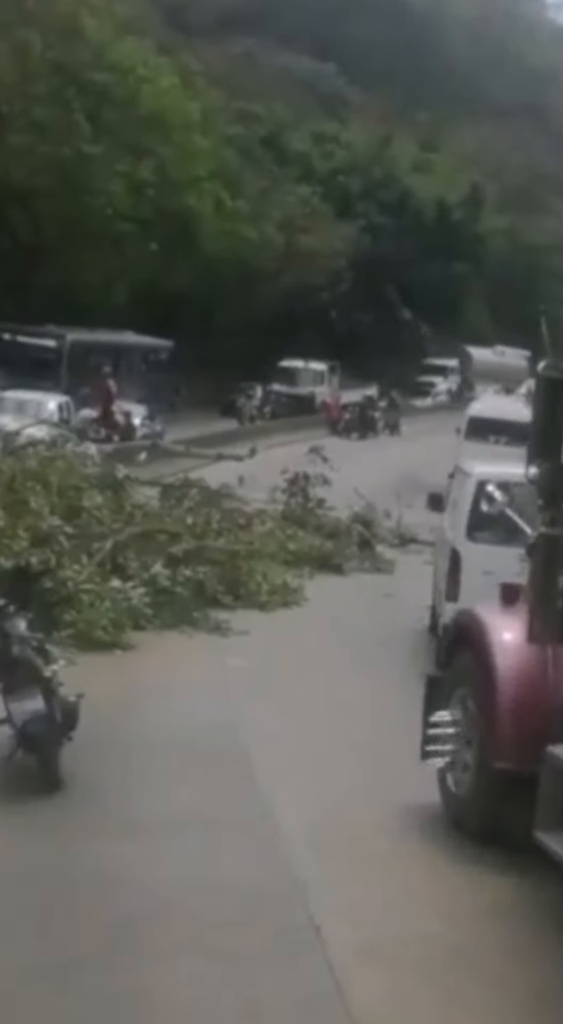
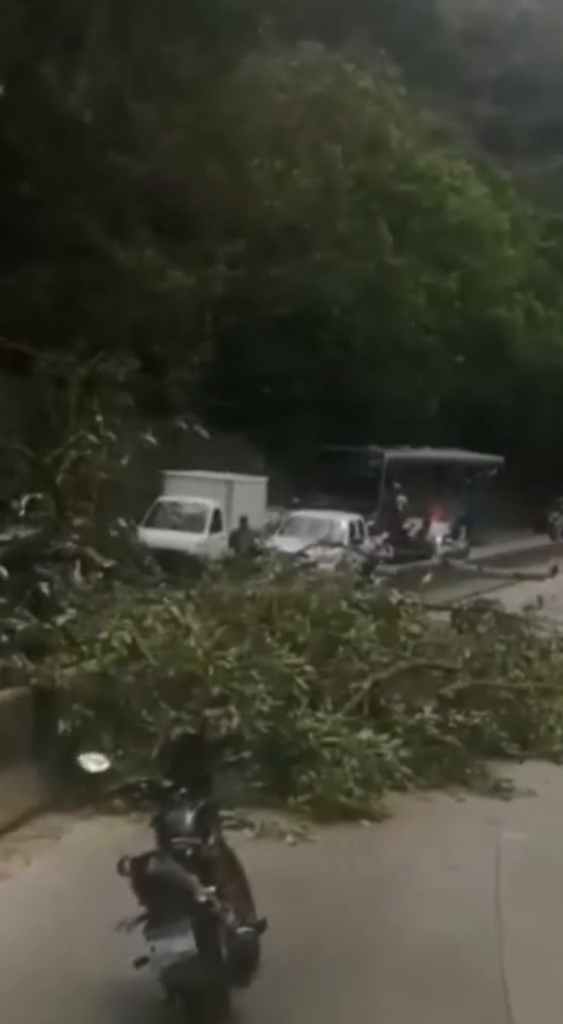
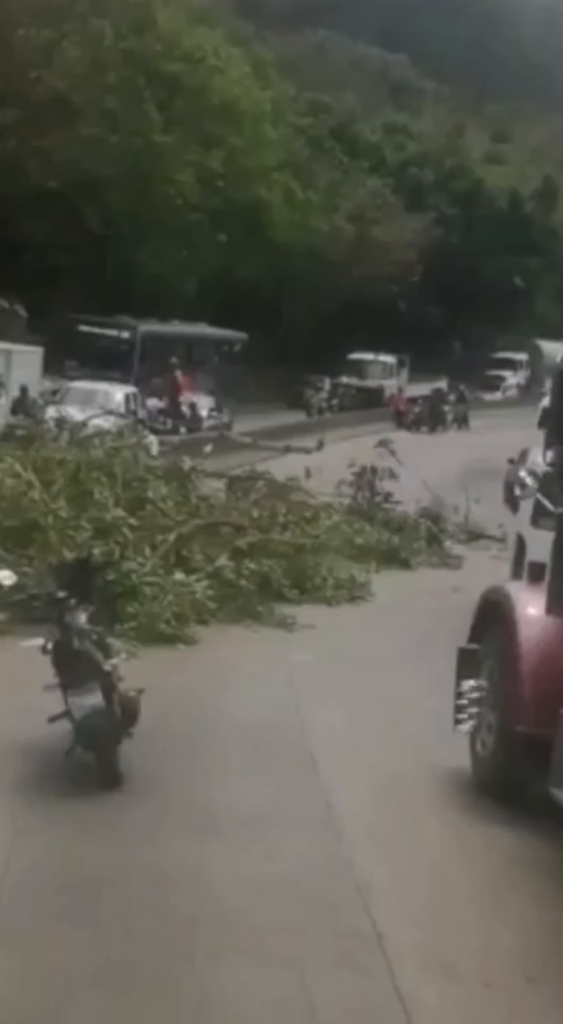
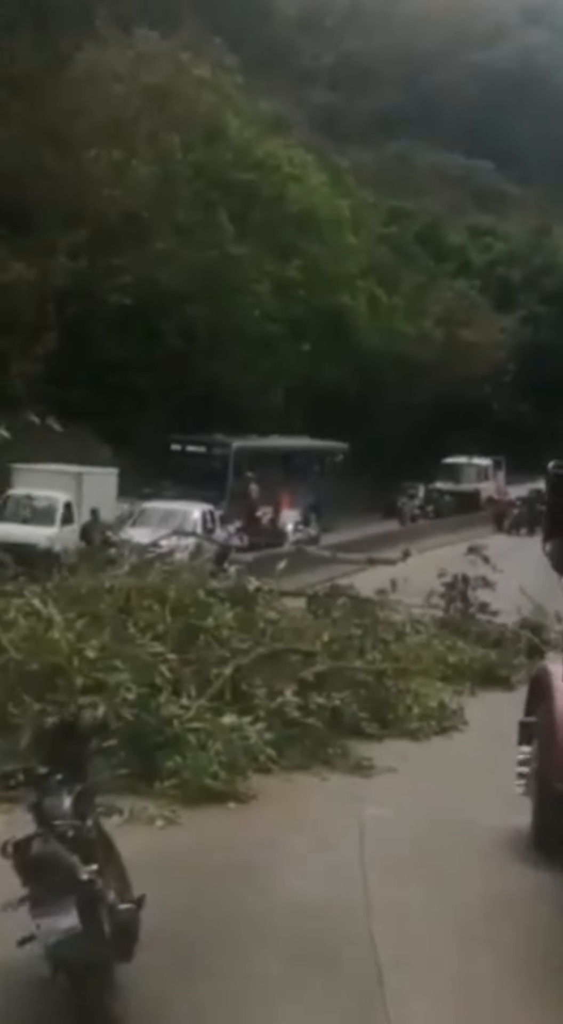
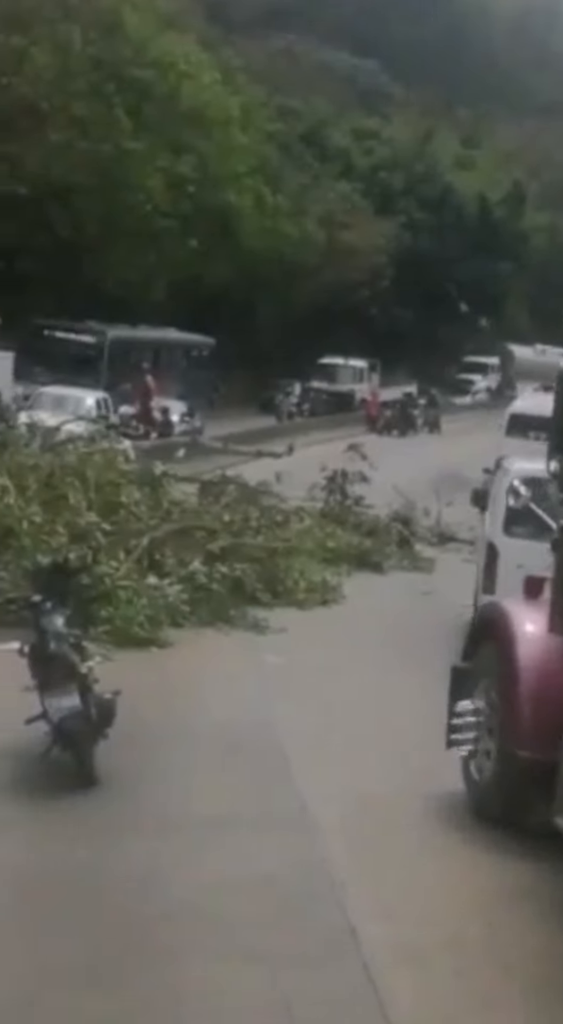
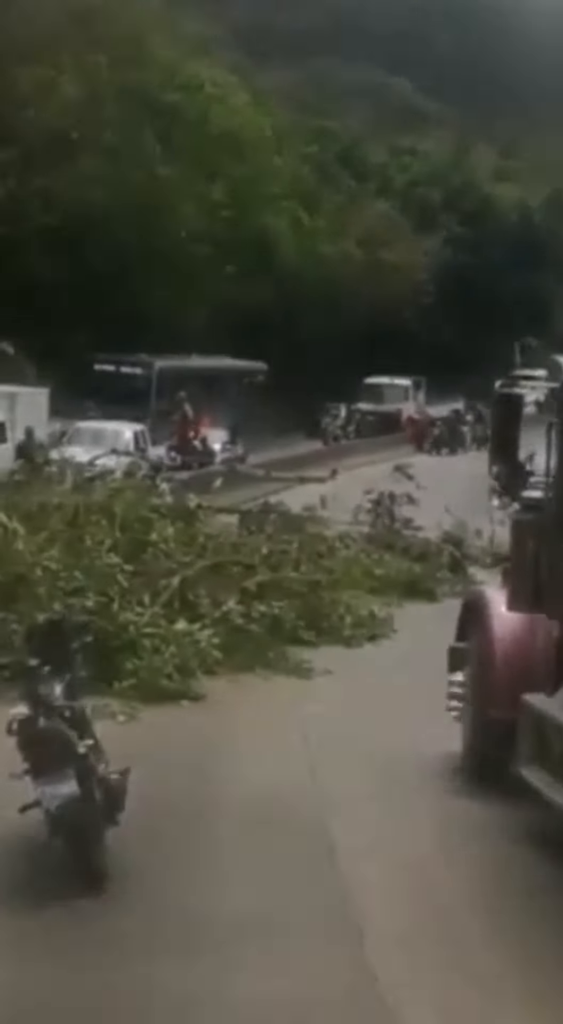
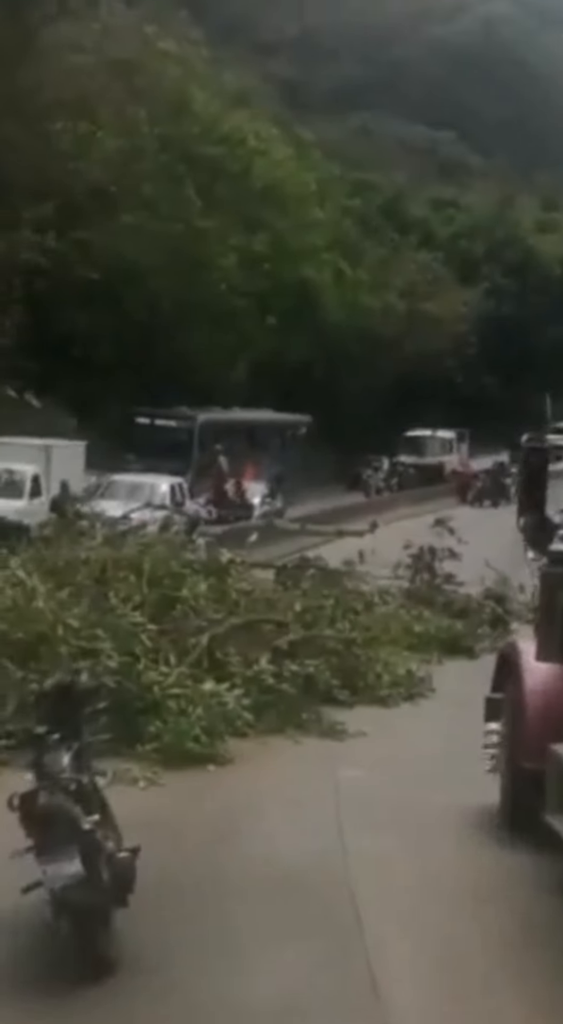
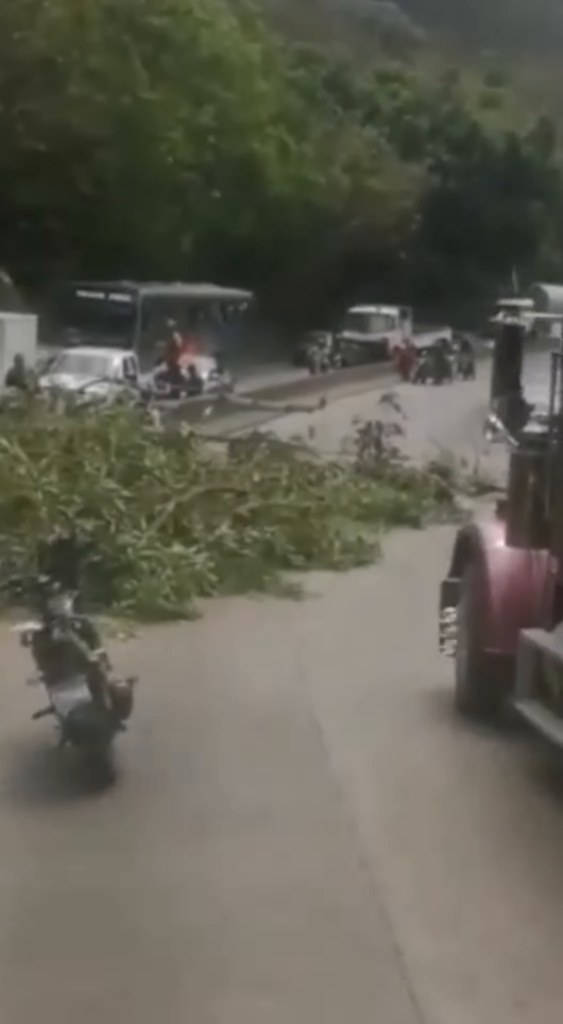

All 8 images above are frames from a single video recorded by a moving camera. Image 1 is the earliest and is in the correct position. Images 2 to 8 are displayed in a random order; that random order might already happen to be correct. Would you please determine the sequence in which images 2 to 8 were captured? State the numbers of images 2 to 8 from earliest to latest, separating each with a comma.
5, 3, 8, 6, 7, 4, 2
